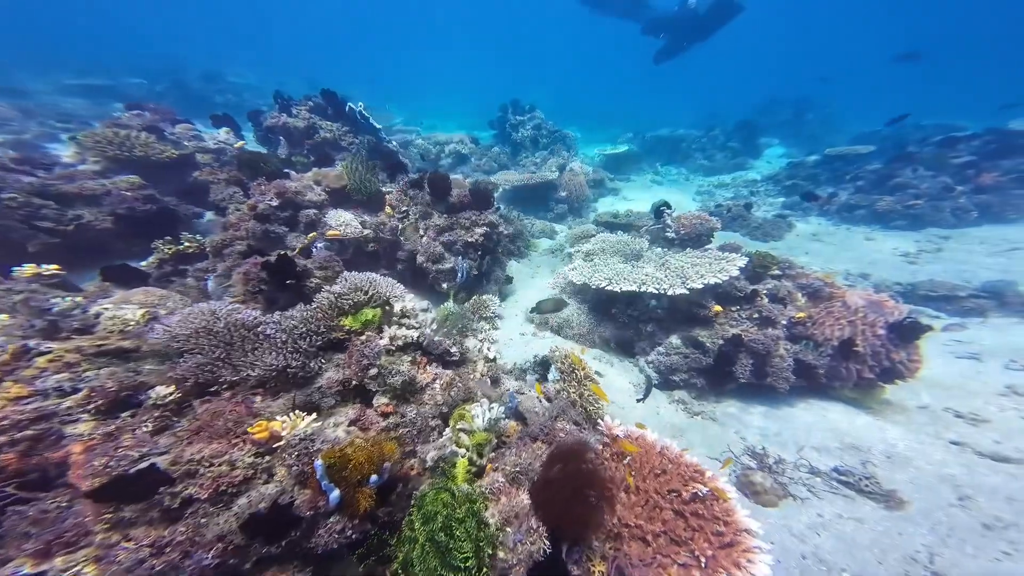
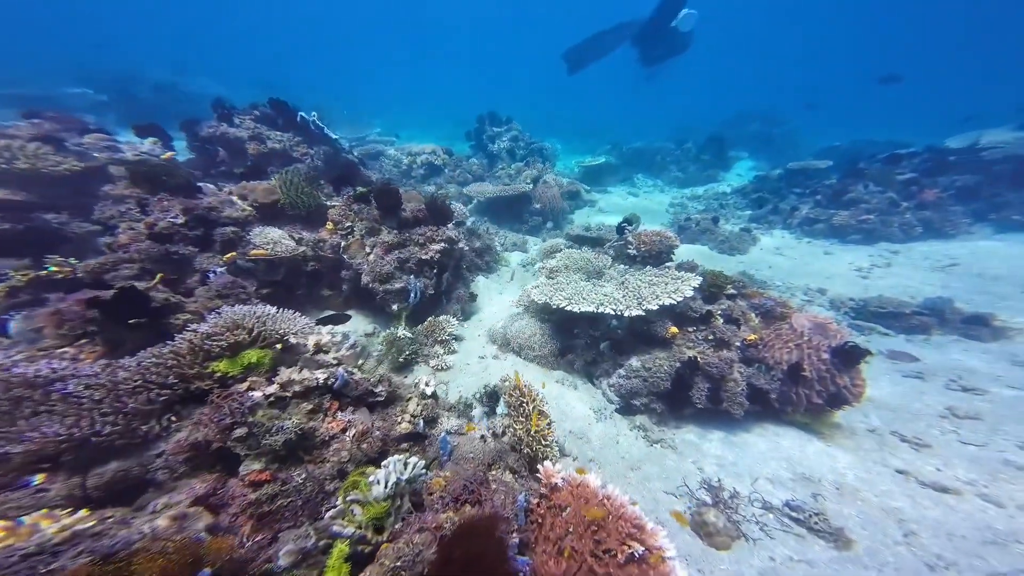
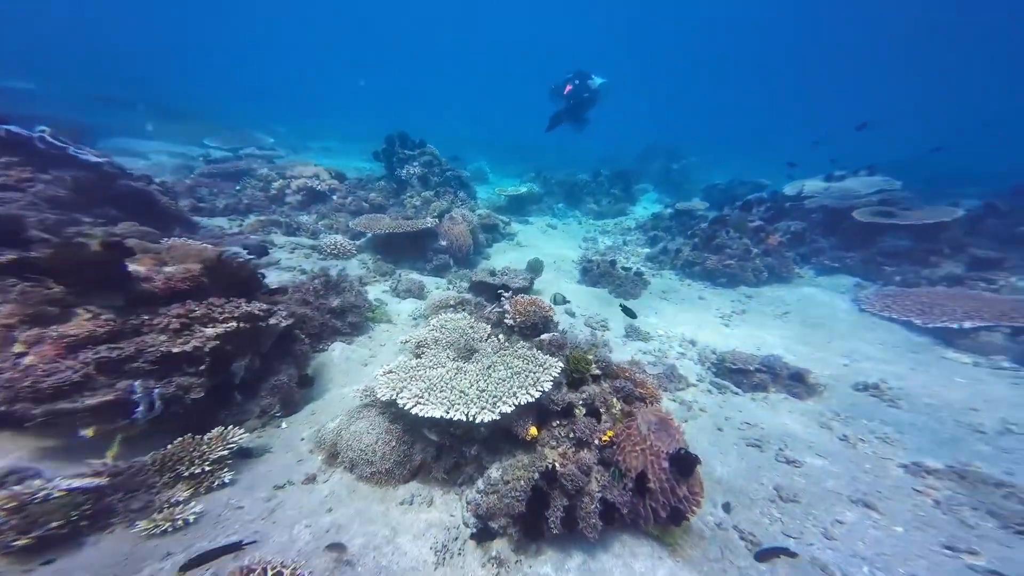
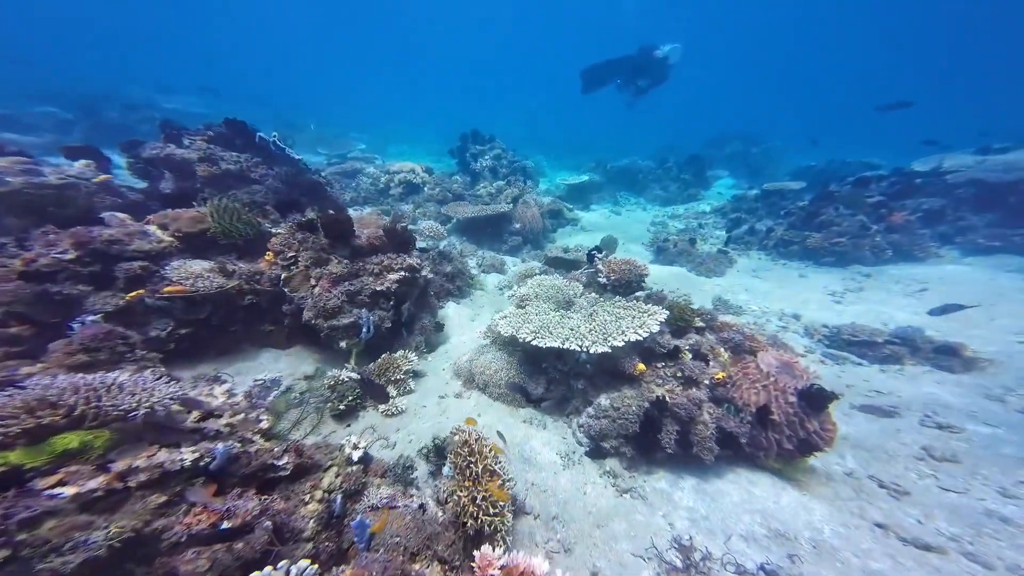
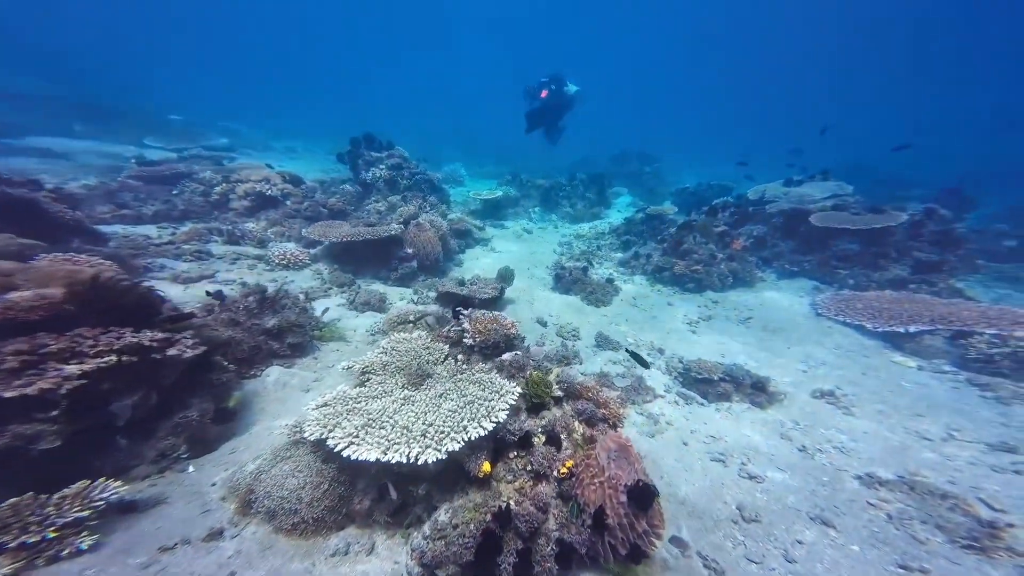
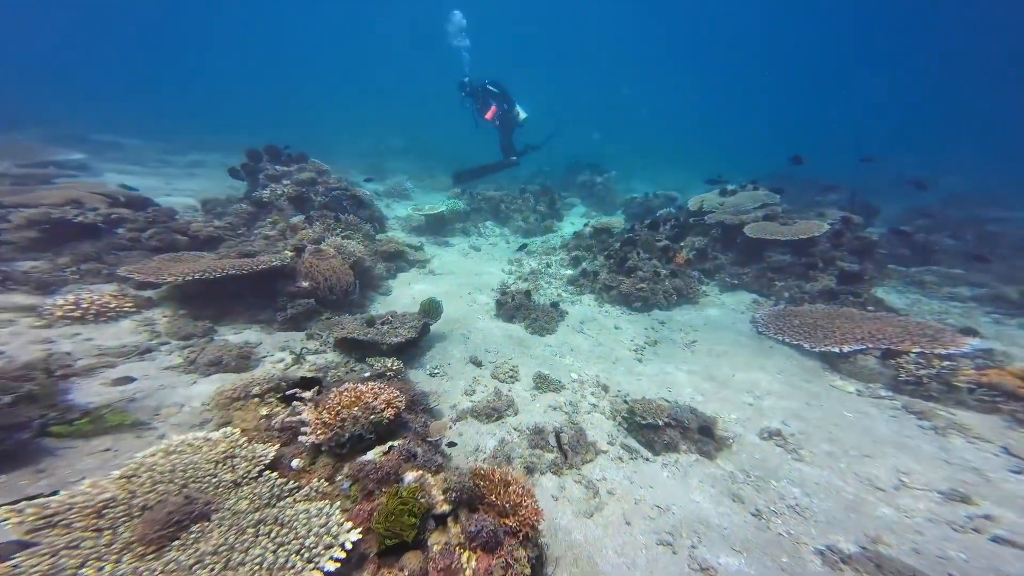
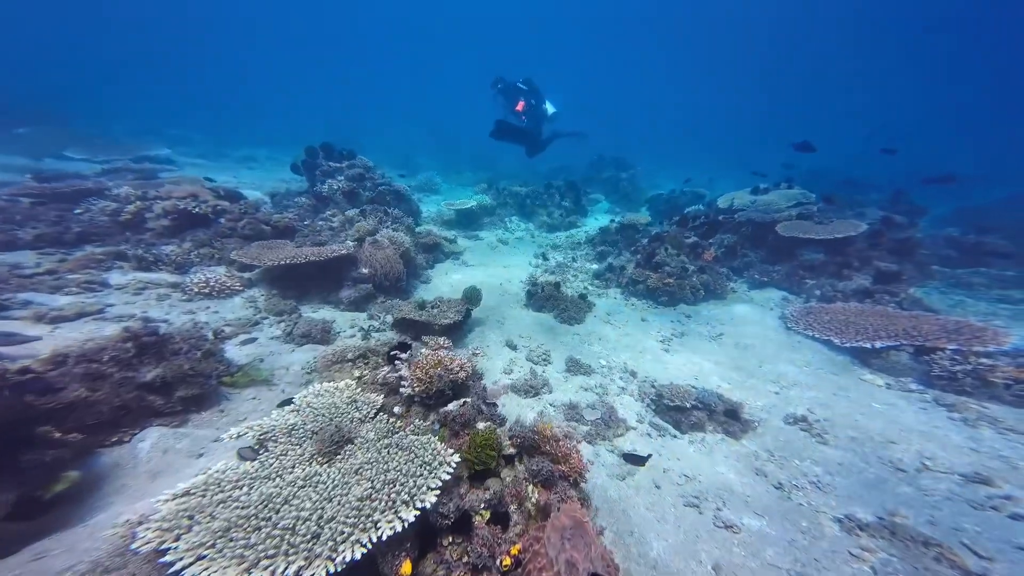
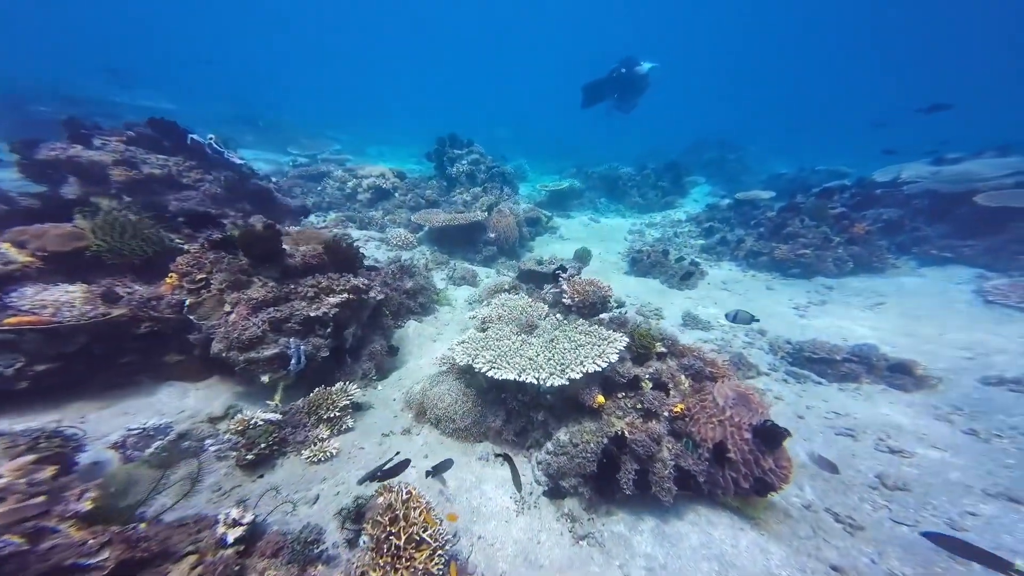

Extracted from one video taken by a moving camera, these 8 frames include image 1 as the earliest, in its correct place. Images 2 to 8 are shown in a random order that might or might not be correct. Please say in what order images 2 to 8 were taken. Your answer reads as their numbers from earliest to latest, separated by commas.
2, 4, 8, 3, 5, 7, 6
